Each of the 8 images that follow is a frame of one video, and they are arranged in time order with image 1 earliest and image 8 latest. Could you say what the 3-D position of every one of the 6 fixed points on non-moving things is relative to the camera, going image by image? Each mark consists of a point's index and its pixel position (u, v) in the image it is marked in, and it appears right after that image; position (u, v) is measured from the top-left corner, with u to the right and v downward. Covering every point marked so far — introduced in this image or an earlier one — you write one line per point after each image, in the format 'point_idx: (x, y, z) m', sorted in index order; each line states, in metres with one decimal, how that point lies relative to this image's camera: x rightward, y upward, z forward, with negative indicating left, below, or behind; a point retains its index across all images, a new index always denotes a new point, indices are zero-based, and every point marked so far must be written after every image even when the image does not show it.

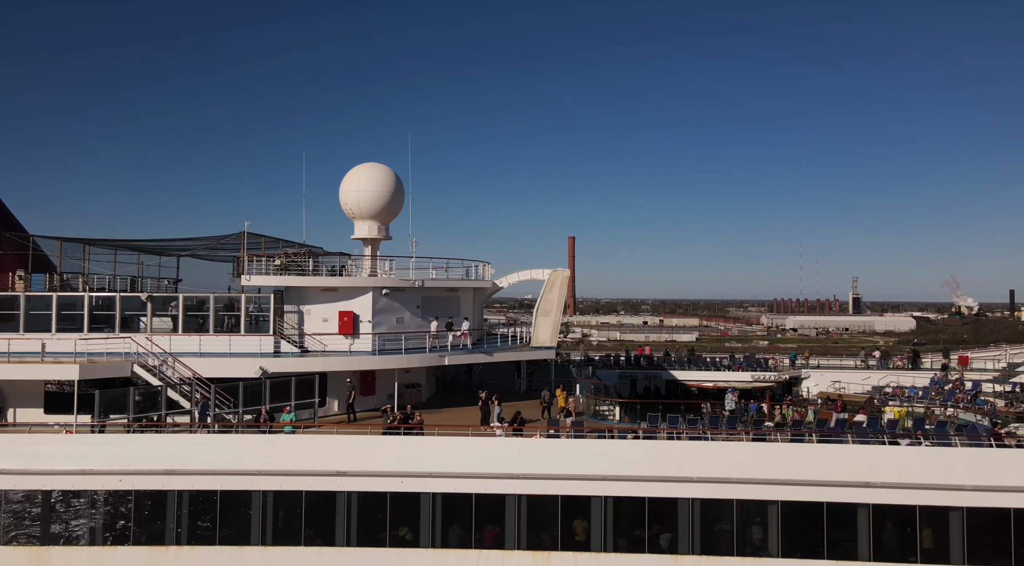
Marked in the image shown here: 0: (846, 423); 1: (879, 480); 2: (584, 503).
0: (+6.8, -2.9, +15.3) m
1: (+6.1, -3.3, +12.4) m
2: (+1.2, -3.8, +12.8) m
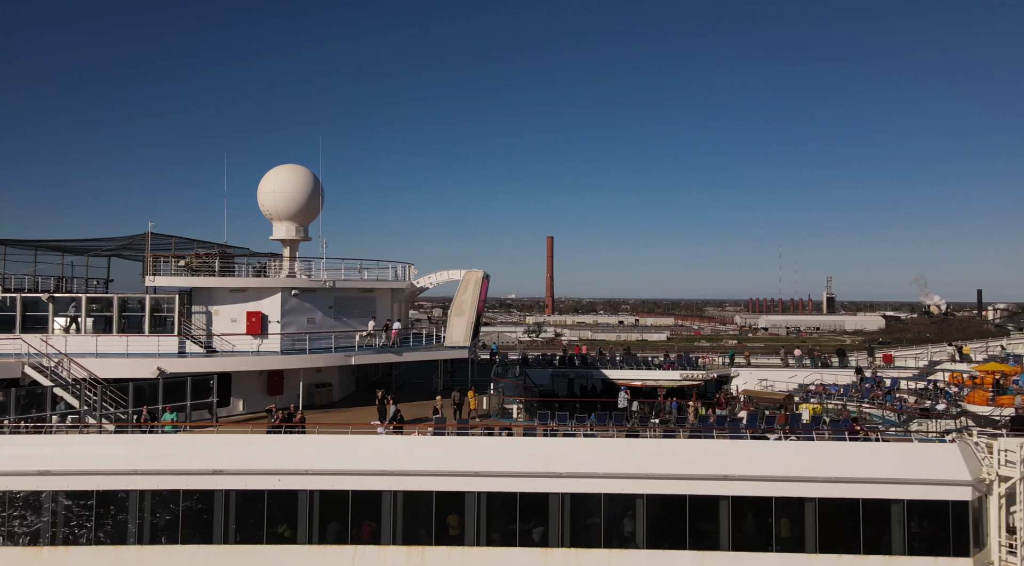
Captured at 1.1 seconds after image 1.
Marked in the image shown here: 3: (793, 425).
0: (+4.5, -3.0, +15.9) m
1: (+3.9, -3.3, +13.0) m
2: (-1.0, -3.8, +13.1) m
3: (+5.7, -3.0, +15.7) m
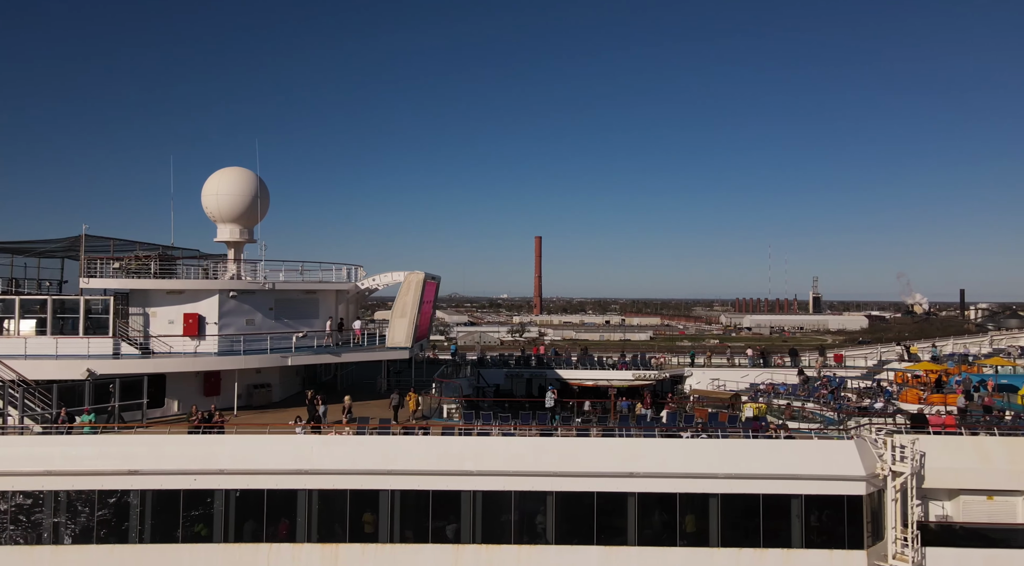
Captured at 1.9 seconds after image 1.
0: (+2.9, -3.0, +16.3) m
1: (+2.3, -3.4, +13.4) m
2: (-2.5, -3.9, +13.4) m
3: (+4.1, -3.0, +16.1) m
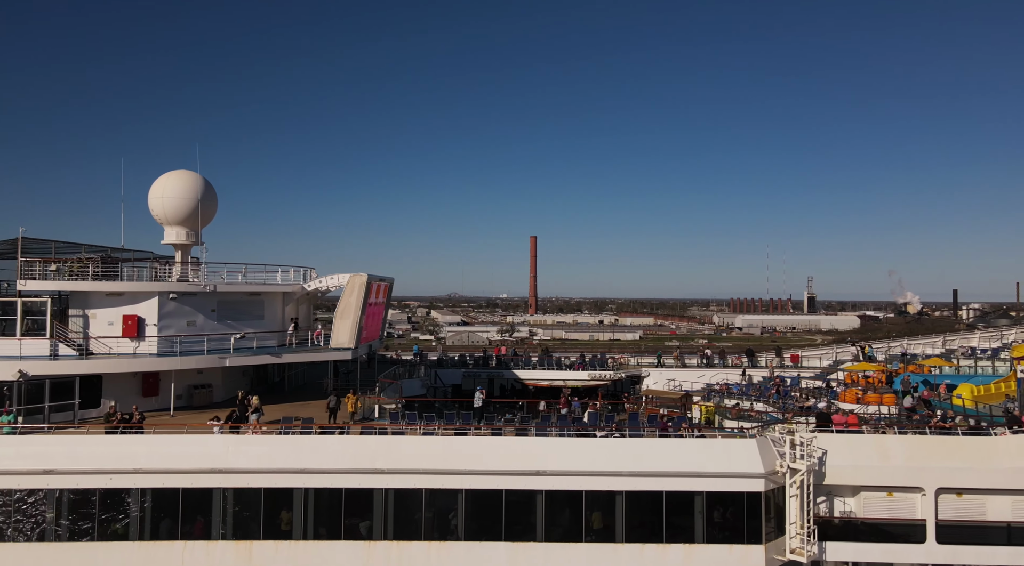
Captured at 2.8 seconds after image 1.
0: (+1.2, -3.1, +16.7) m
1: (+0.7, -3.4, +13.8) m
2: (-4.2, -3.9, +13.7) m
3: (+2.4, -3.1, +16.5) m
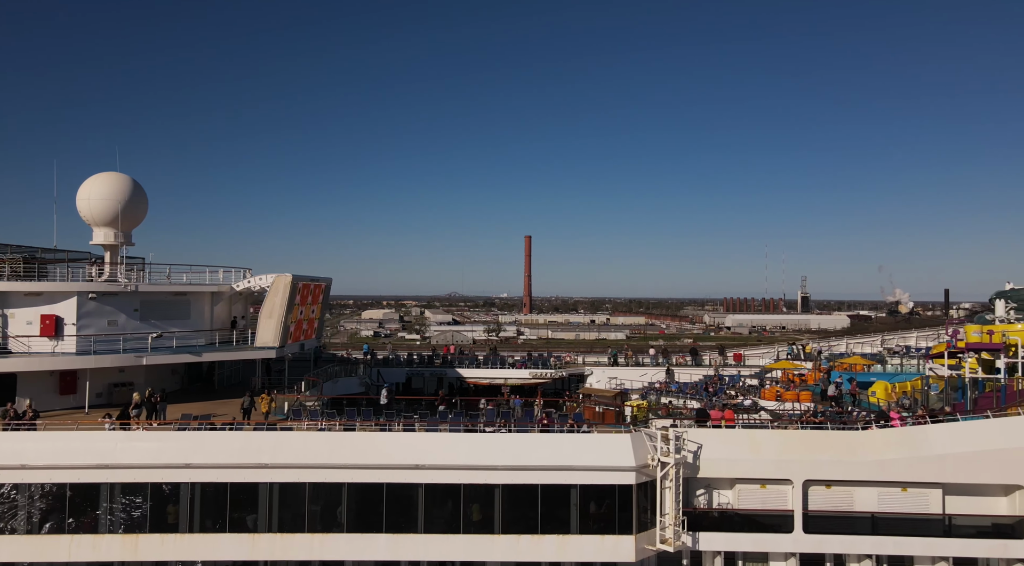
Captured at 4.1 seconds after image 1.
0: (-1.1, -3.1, +17.2) m
1: (-1.6, -3.5, +14.3) m
2: (-6.5, -3.9, +14.1) m
3: (0.0, -3.1, +17.0) m
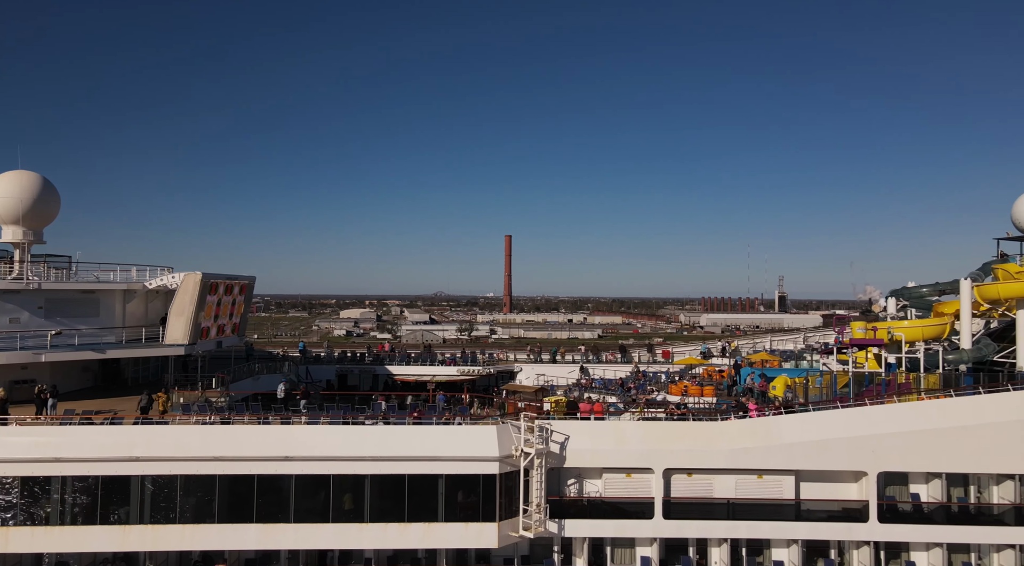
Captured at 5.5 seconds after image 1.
0: (-3.8, -3.0, +17.7) m
1: (-4.2, -3.4, +14.7) m
2: (-9.1, -3.9, +14.4) m
3: (-2.7, -3.0, +17.6) m
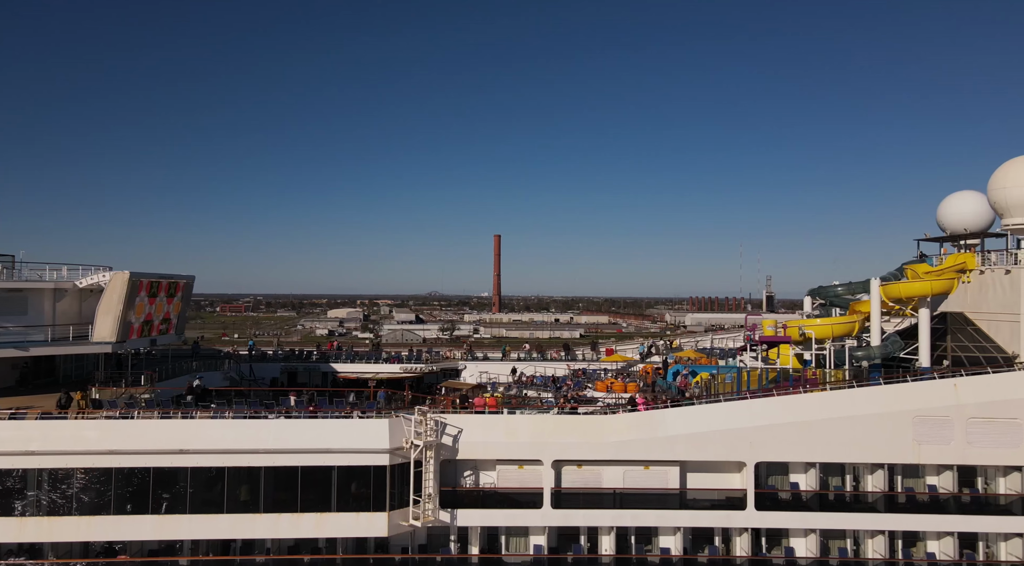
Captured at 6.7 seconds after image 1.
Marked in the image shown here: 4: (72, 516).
0: (-6.2, -3.0, +18.1) m
1: (-6.5, -3.4, +15.2) m
2: (-11.3, -3.8, +14.8) m
3: (-5.0, -3.0, +18.1) m
4: (-8.8, -4.7, +15.0) m
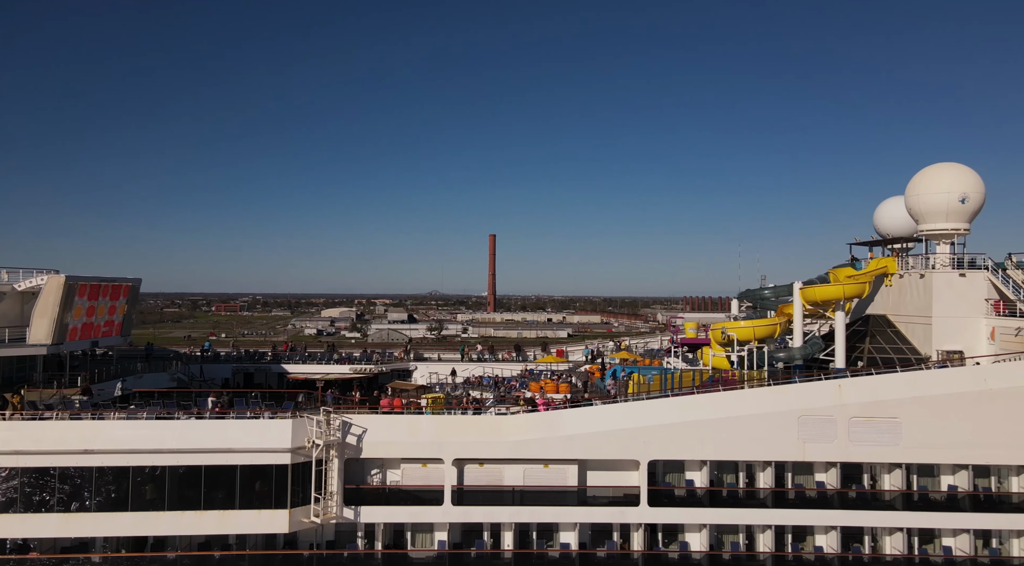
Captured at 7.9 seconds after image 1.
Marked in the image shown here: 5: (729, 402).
0: (-8.4, -3.1, +18.7) m
1: (-8.7, -3.5, +15.7) m
2: (-13.5, -3.9, +15.2) m
3: (-7.3, -3.1, +18.6) m
4: (-11.0, -4.8, +15.5) m
5: (+4.9, -2.7, +16.9) m
